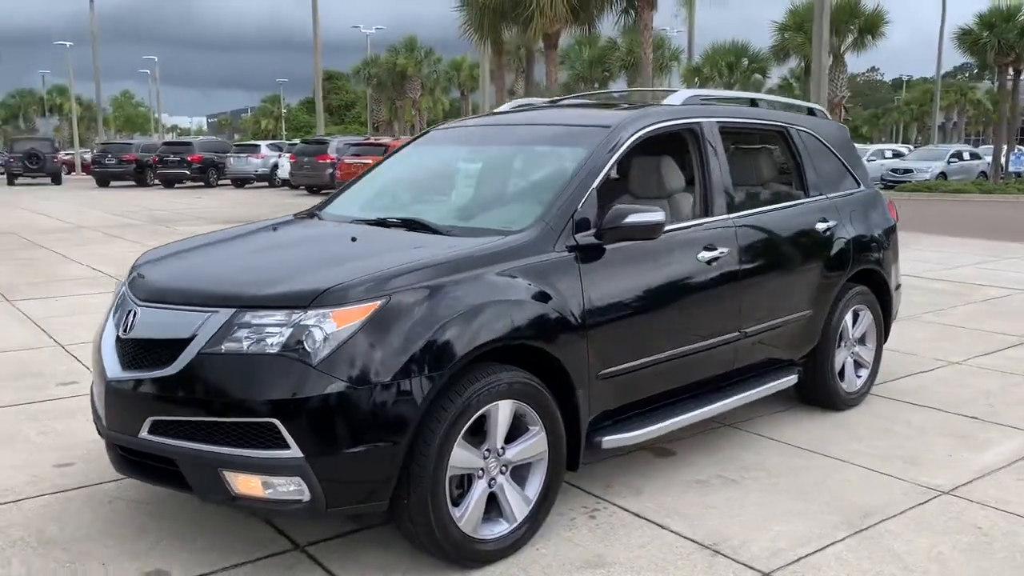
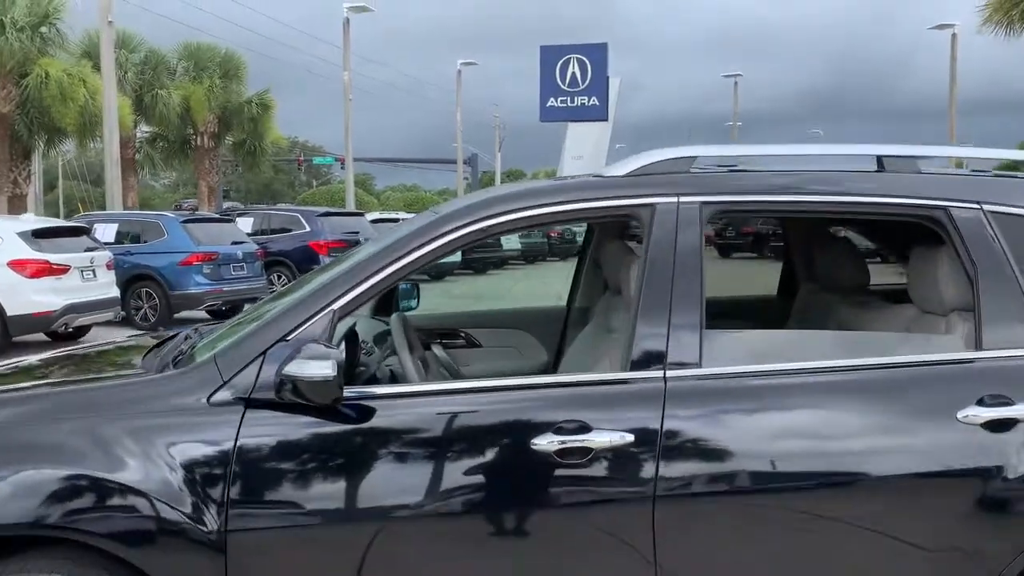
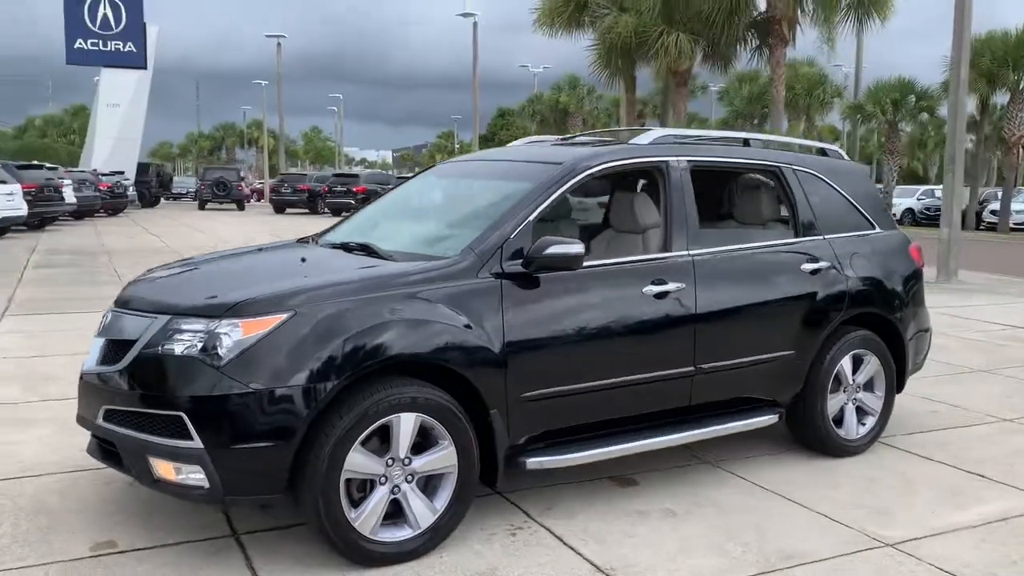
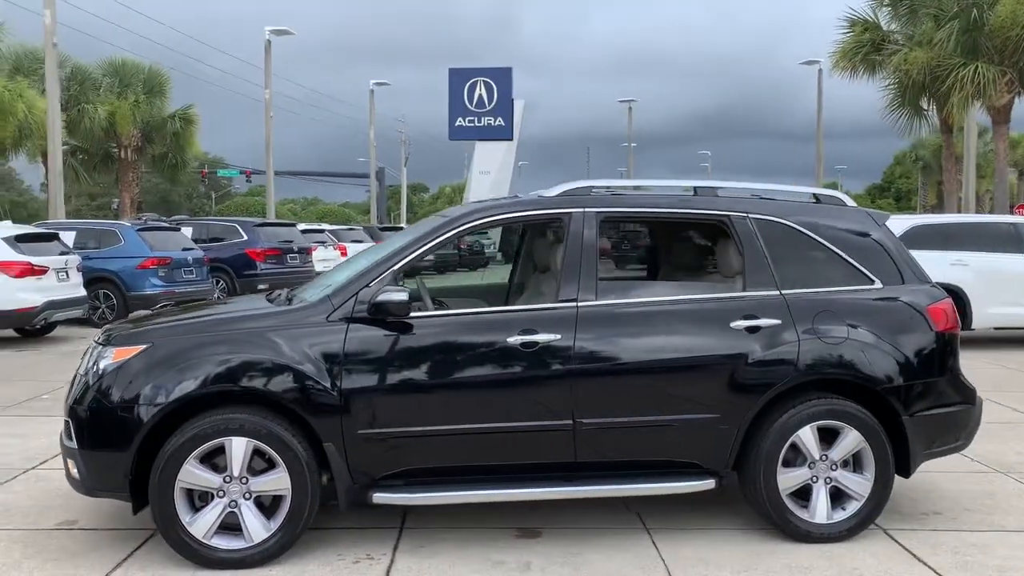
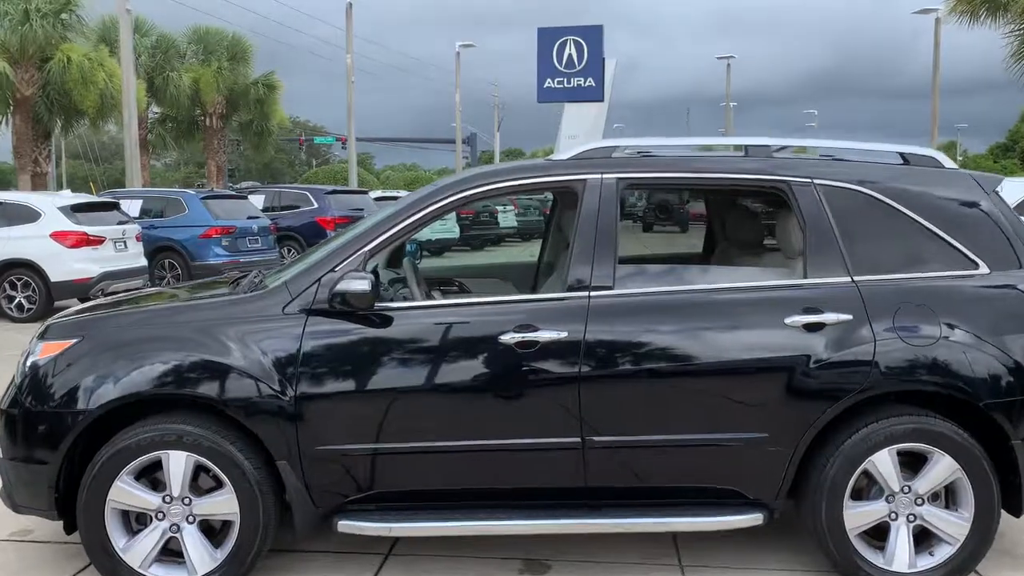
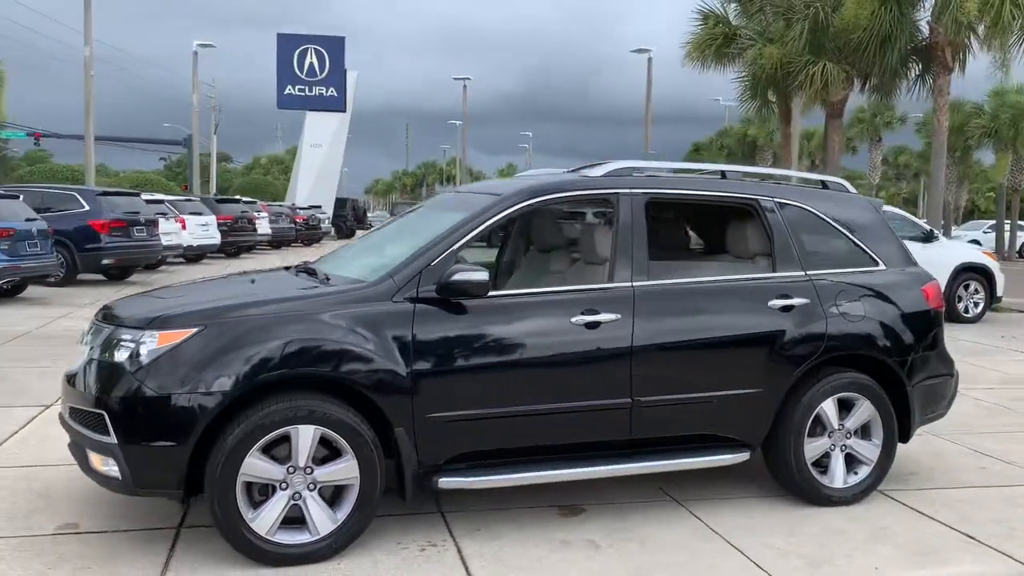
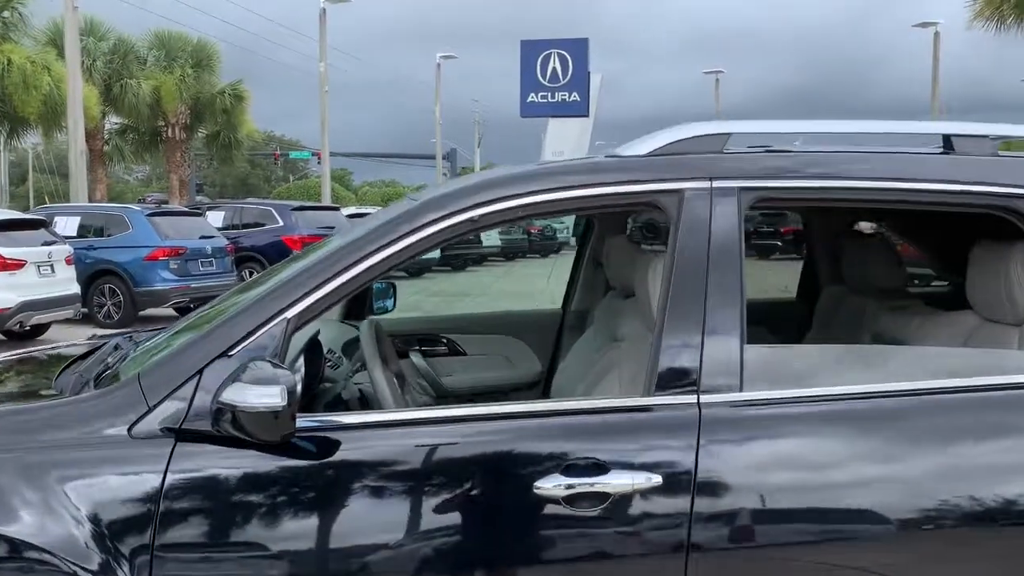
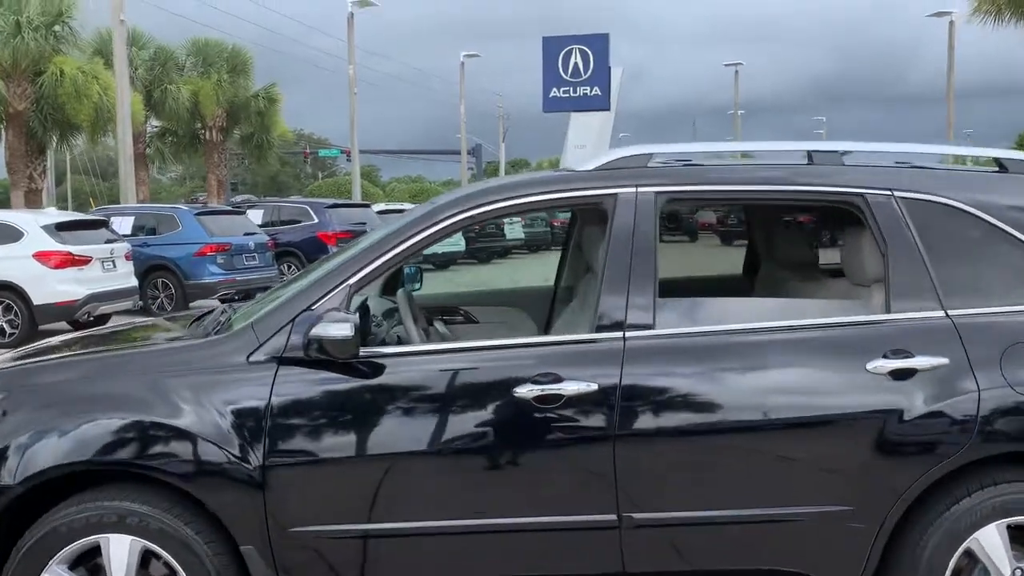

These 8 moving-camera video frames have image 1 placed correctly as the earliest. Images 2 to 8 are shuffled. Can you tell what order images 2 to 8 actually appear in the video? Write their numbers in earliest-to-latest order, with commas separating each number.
3, 6, 4, 5, 8, 2, 7
